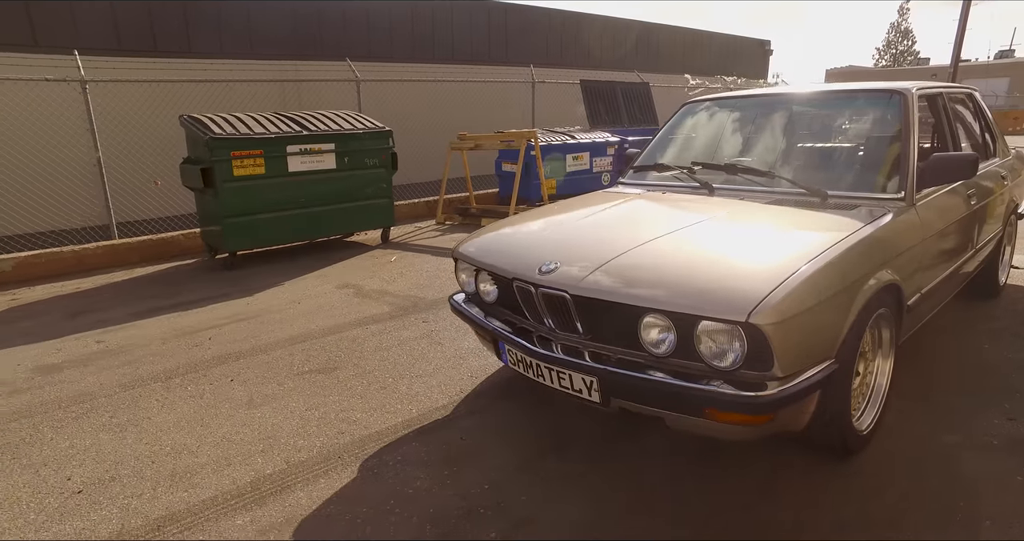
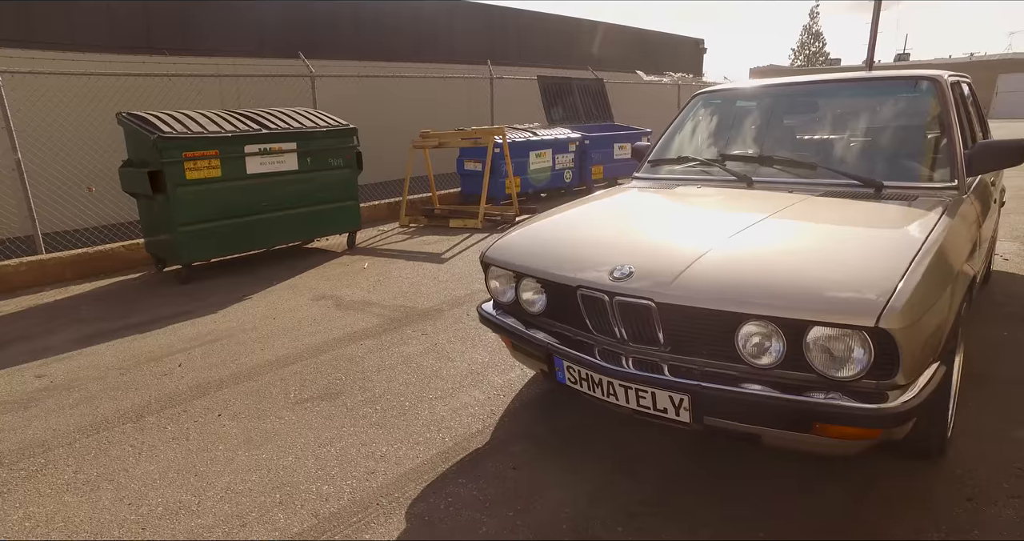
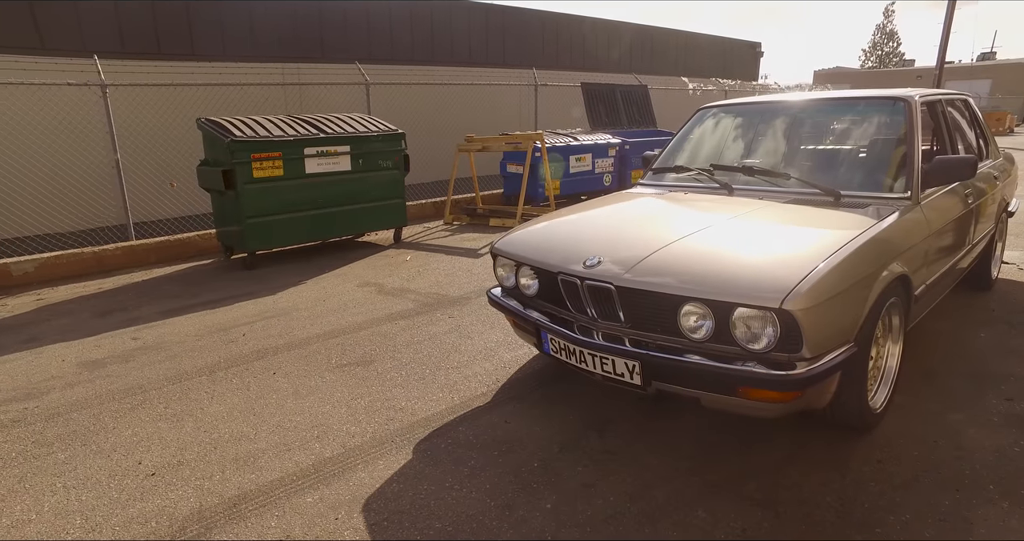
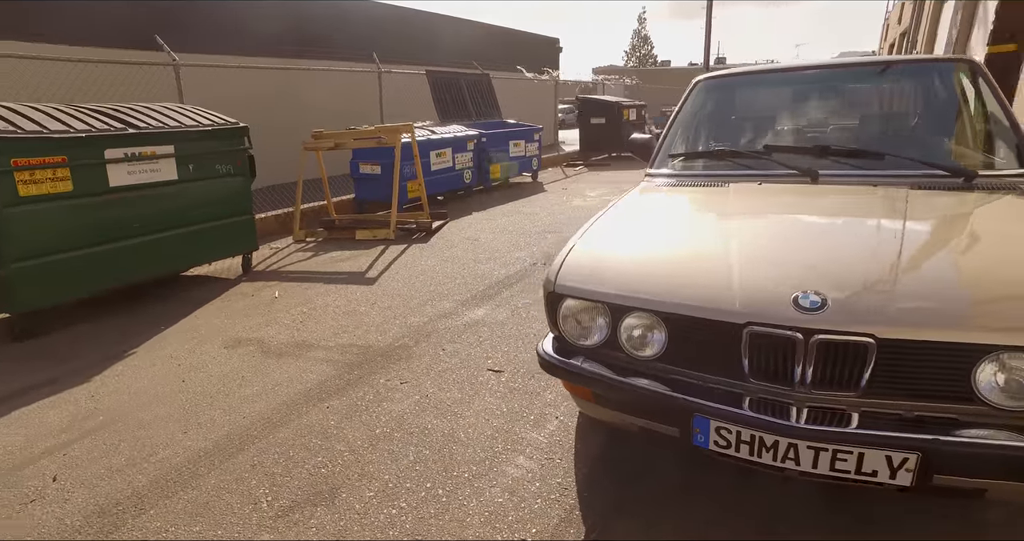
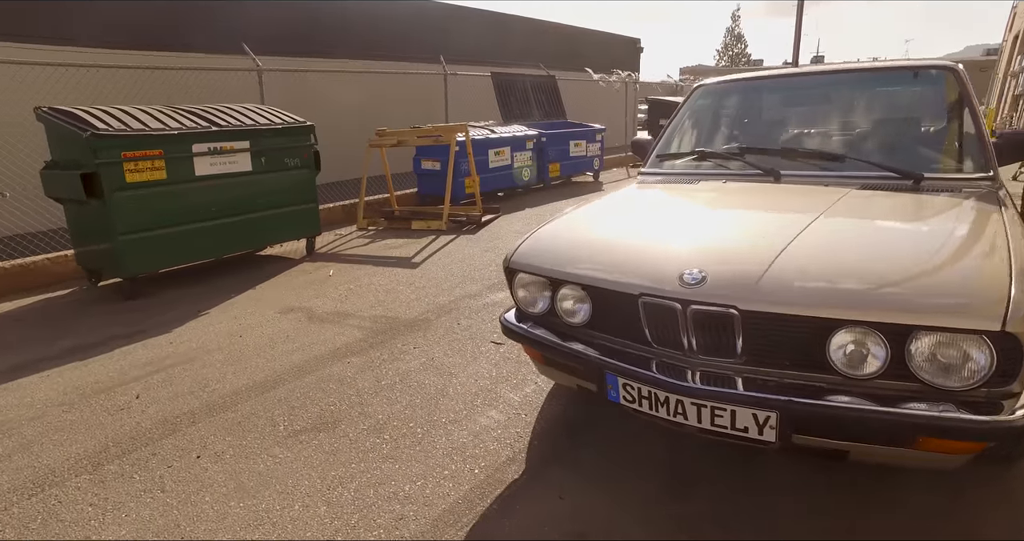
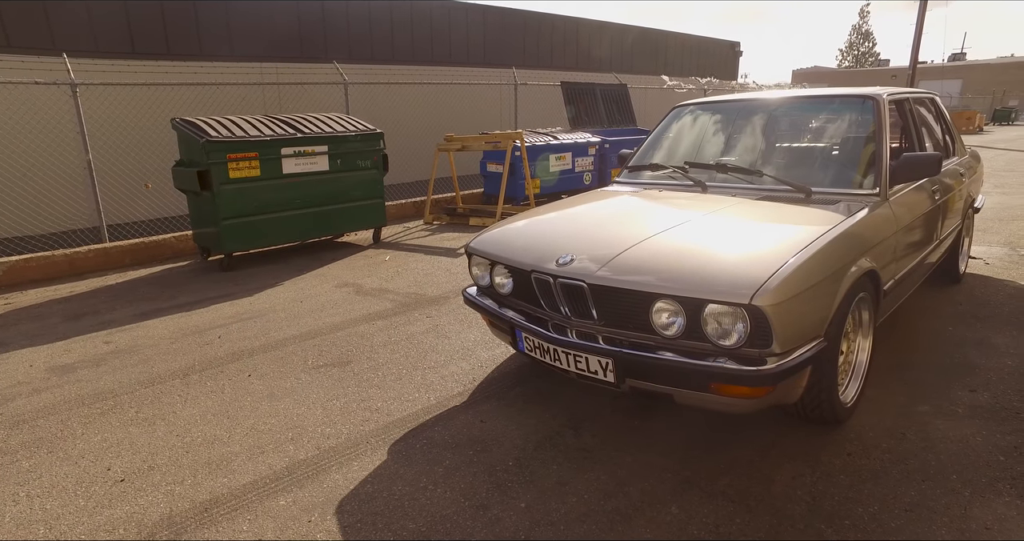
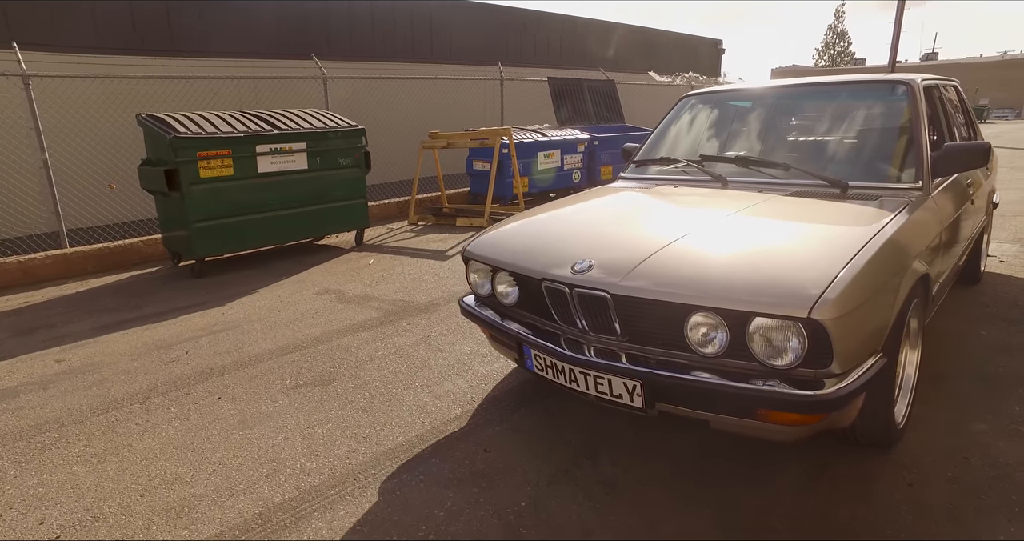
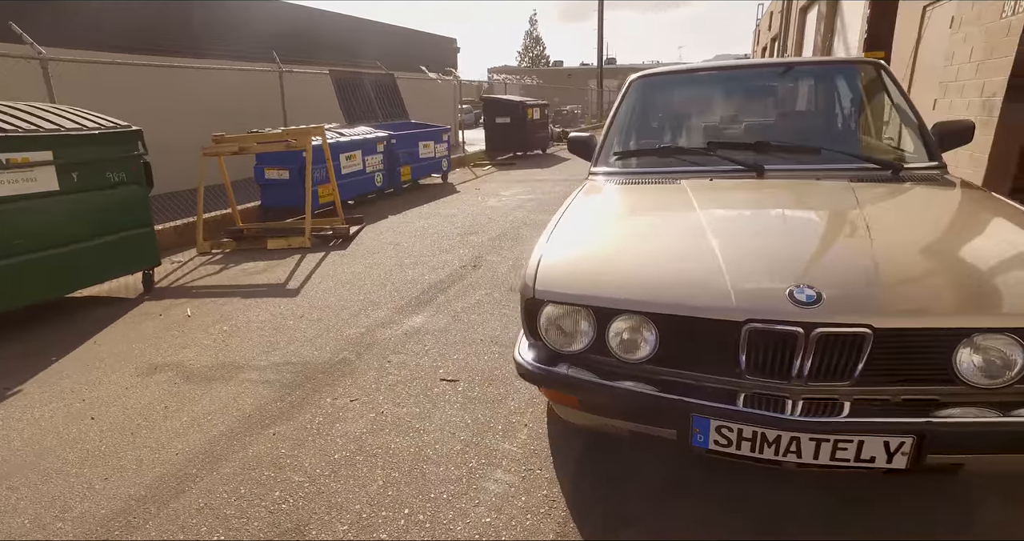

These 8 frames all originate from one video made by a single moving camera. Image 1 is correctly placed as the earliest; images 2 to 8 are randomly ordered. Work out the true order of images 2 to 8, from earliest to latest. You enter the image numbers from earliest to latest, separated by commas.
3, 6, 7, 2, 5, 4, 8
